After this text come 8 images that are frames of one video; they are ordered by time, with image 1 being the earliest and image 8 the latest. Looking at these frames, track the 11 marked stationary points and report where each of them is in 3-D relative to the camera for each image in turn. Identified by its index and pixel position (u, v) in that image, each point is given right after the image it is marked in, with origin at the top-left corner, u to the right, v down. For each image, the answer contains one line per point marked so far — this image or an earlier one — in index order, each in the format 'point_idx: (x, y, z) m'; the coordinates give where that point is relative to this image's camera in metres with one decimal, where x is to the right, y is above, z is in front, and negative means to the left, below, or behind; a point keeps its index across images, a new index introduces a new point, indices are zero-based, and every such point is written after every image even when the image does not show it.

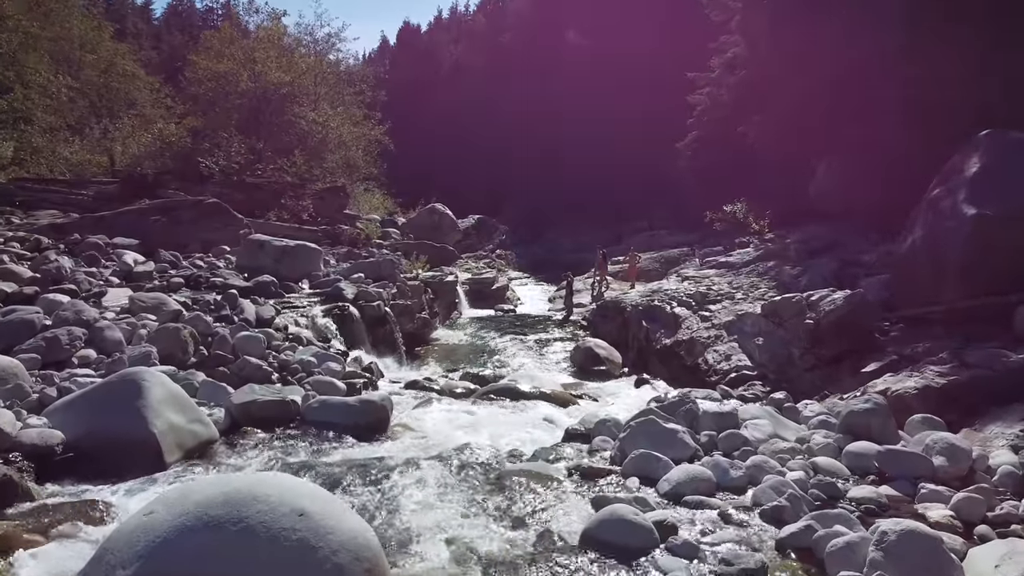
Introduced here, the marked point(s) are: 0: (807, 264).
0: (+3.9, +0.3, +13.9) m
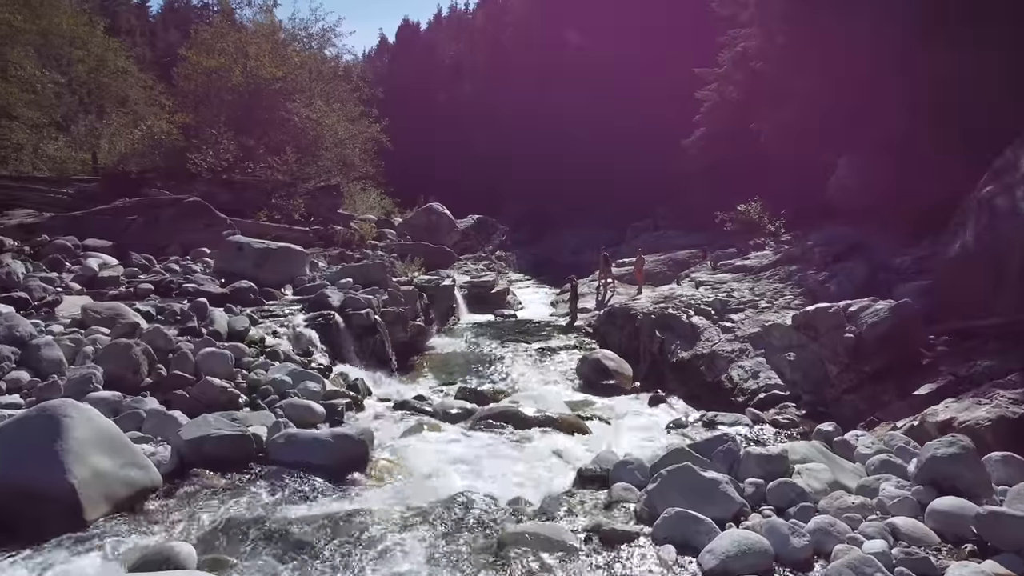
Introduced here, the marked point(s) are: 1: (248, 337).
0: (+3.9, +0.2, +12.8) m
1: (-2.4, -0.4, +9.5) m
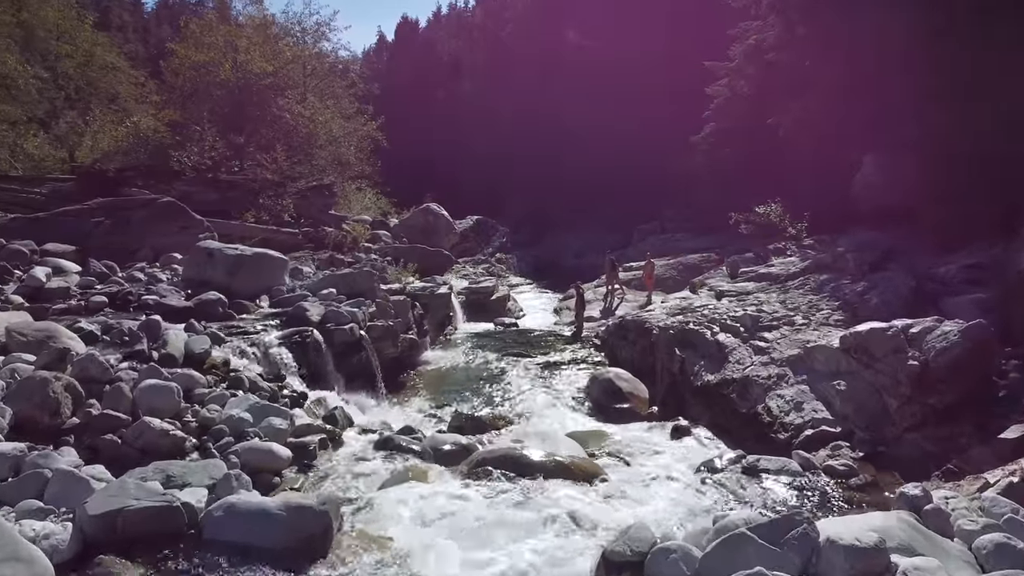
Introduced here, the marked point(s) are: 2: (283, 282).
0: (+4.0, +0.1, +11.5) m
1: (-2.4, -0.6, +8.2) m
2: (-2.6, +0.1, +11.9) m
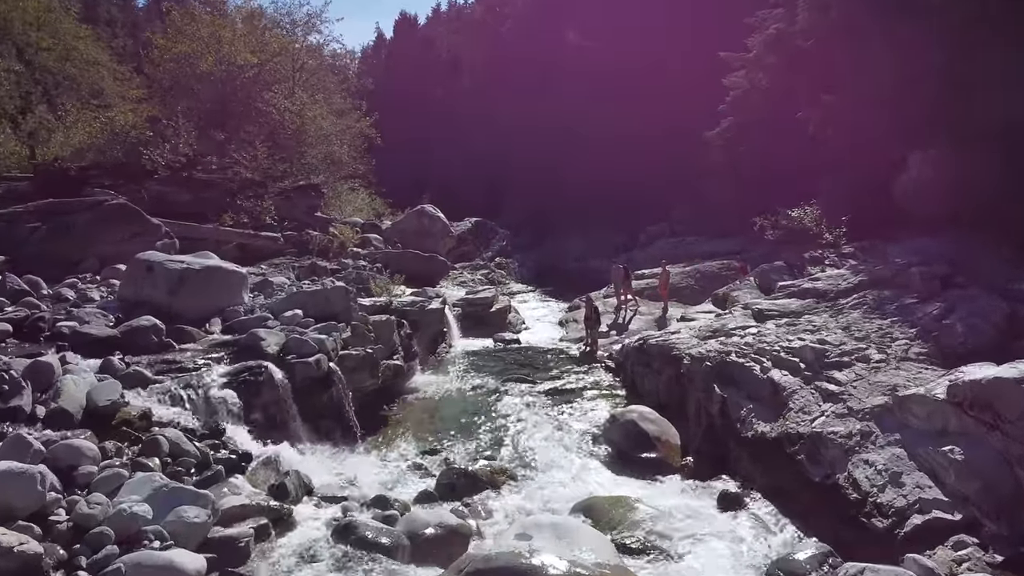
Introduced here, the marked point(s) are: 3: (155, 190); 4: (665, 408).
0: (+4.0, -0.1, +9.6) m
1: (-2.3, -0.8, +6.2) m
2: (-2.6, -0.1, +9.9) m
3: (-6.6, +1.8, +19.4) m
4: (+1.5, -1.2, +10.4) m
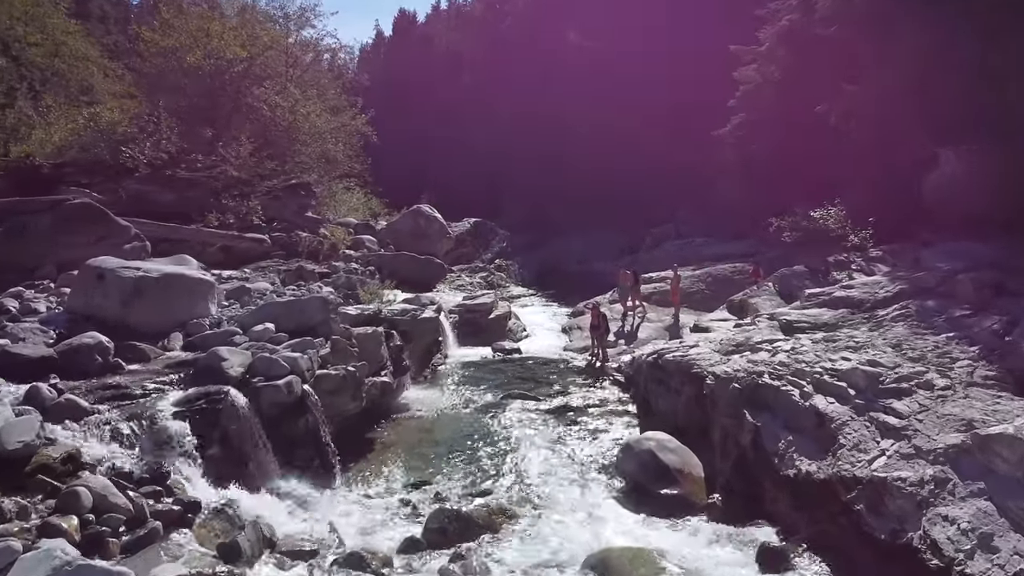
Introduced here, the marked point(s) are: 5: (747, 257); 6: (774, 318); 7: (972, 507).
0: (+4.0, -0.2, +8.4) m
1: (-2.3, -0.8, +5.1) m
2: (-2.6, -0.2, +8.8) m
3: (-6.6, +1.7, +18.3) m
4: (+1.5, -1.3, +9.3) m
5: (+4.4, +0.6, +19.8) m
6: (+2.7, -0.3, +10.7) m
7: (+2.2, -1.1, +5.1) m
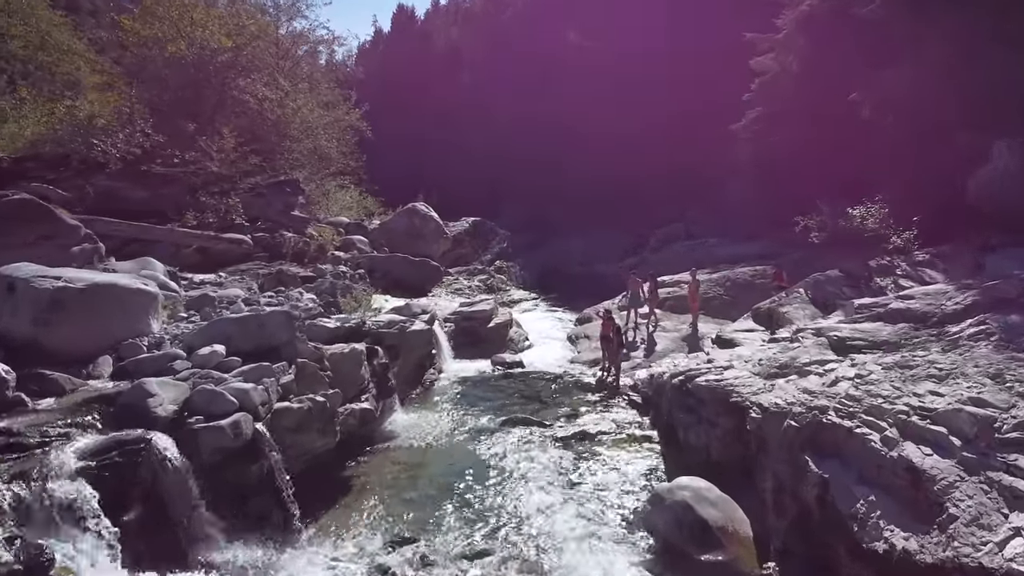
0: (+4.0, -0.3, +6.9) m
1: (-2.3, -0.9, +3.6) m
2: (-2.6, -0.3, +7.3) m
3: (-6.6, +1.6, +16.8) m
4: (+1.6, -1.4, +7.8) m
5: (+4.4, +0.5, +18.2) m
6: (+2.7, -0.4, +9.2) m
7: (+2.3, -1.1, +3.6) m
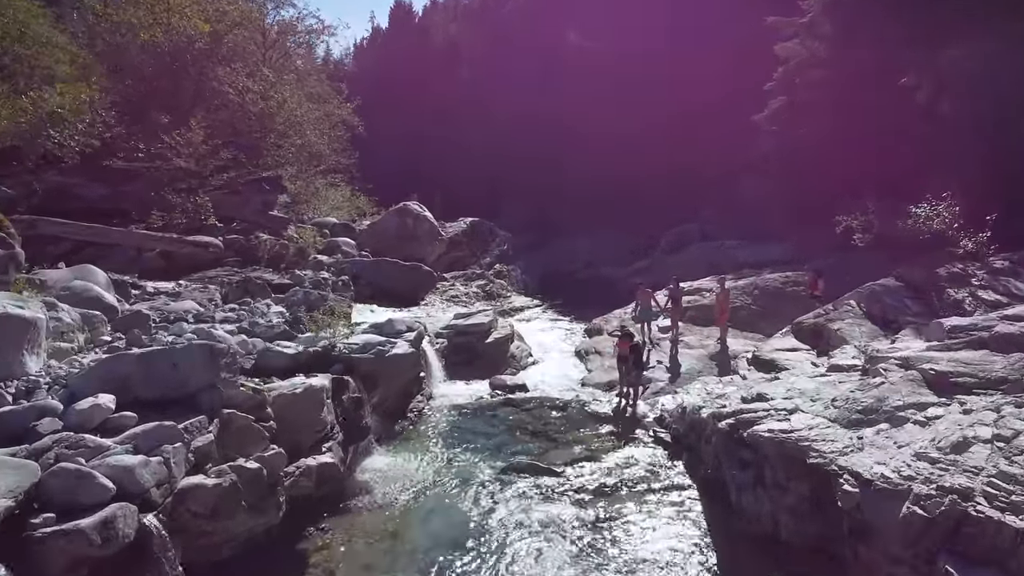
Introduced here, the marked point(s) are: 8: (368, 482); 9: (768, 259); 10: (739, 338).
0: (+4.0, -0.4, +5.0) m
1: (-2.3, -1.1, +1.6) m
2: (-2.5, -0.4, +5.4) m
3: (-6.6, +1.5, +14.8) m
4: (+1.6, -1.5, +5.8) m
5: (+4.5, +0.4, +16.3) m
6: (+2.7, -0.5, +7.3) m
7: (+2.3, -1.3, +1.6) m
8: (-1.1, -1.5, +7.8) m
9: (+4.5, +0.5, +18.4) m
10: (+2.7, -0.6, +12.6) m
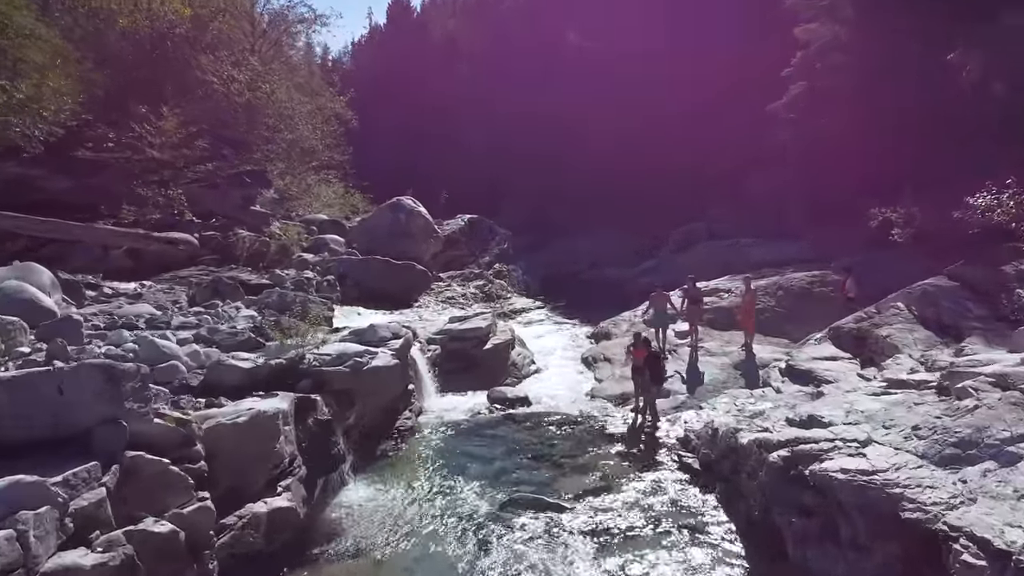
0: (+4.0, -0.4, +3.6) m
1: (-2.3, -1.1, +0.3) m
2: (-2.5, -0.4, +4.0) m
3: (-6.6, +1.5, +13.5) m
4: (+1.6, -1.5, +4.5) m
5: (+4.5, +0.4, +14.9) m
6: (+2.7, -0.5, +5.9) m
7: (+2.3, -1.3, +0.3) m
8: (-1.1, -1.5, +6.4) m
9: (+4.5, +0.5, +17.0) m
10: (+2.7, -0.6, +11.2) m
